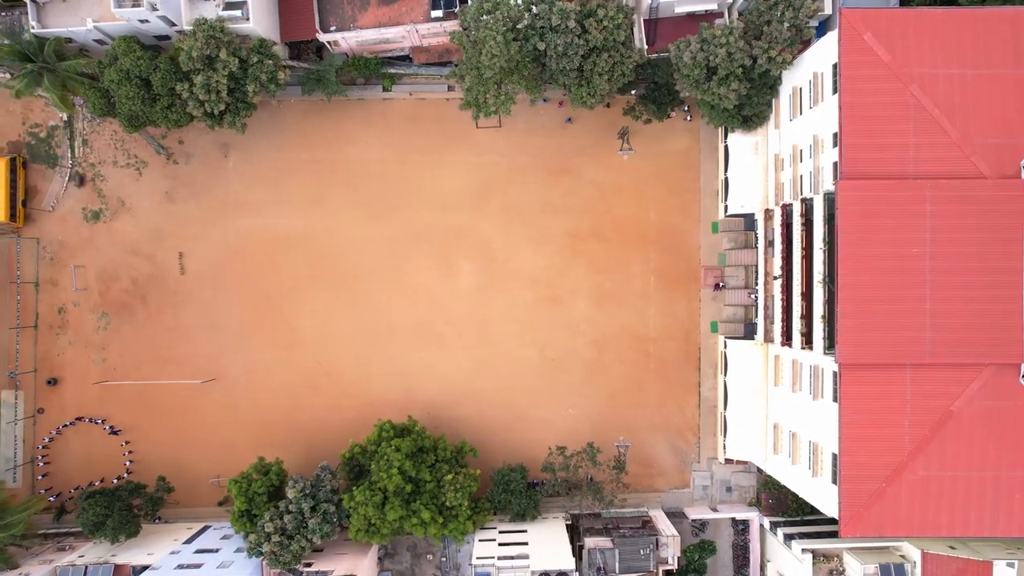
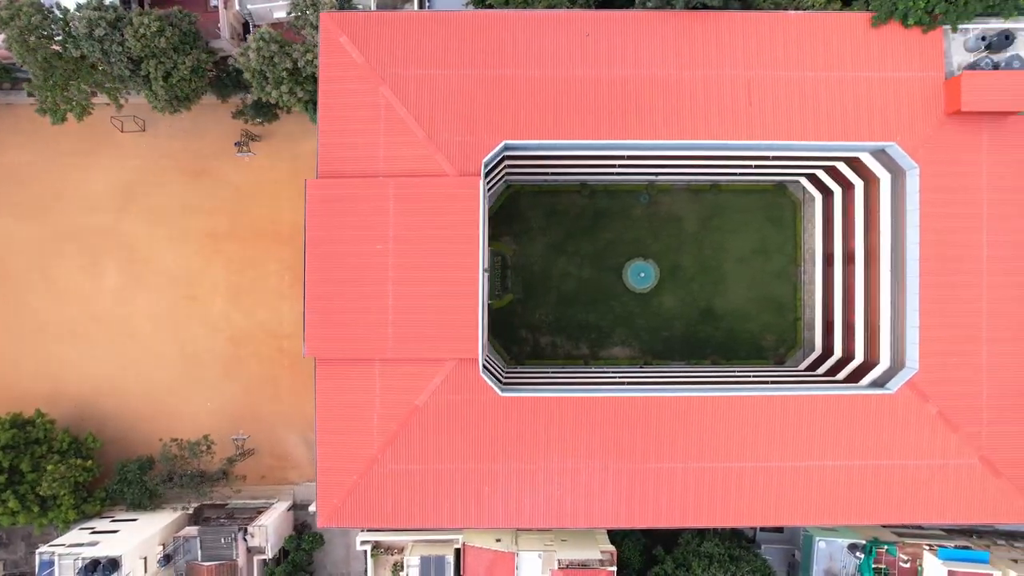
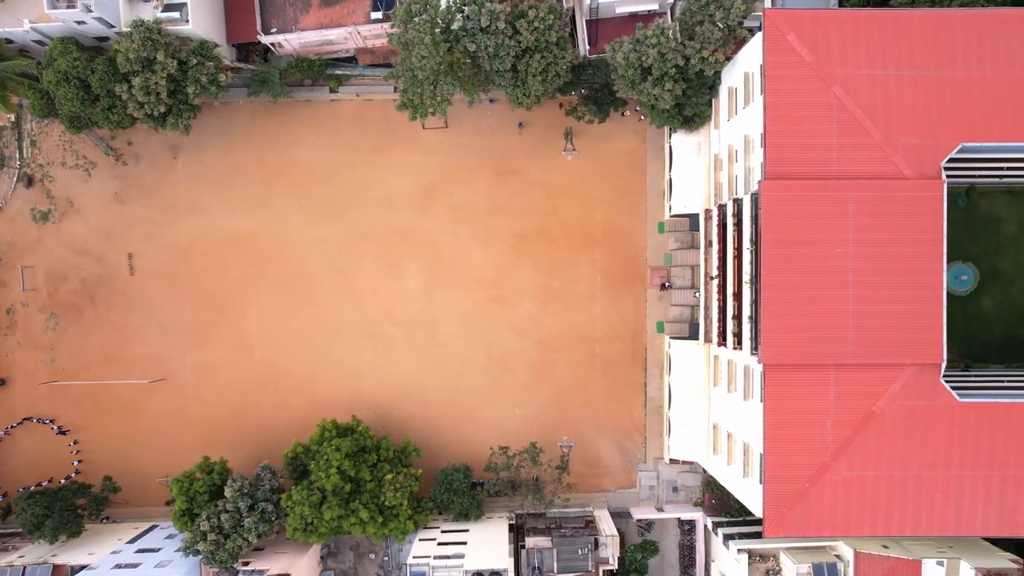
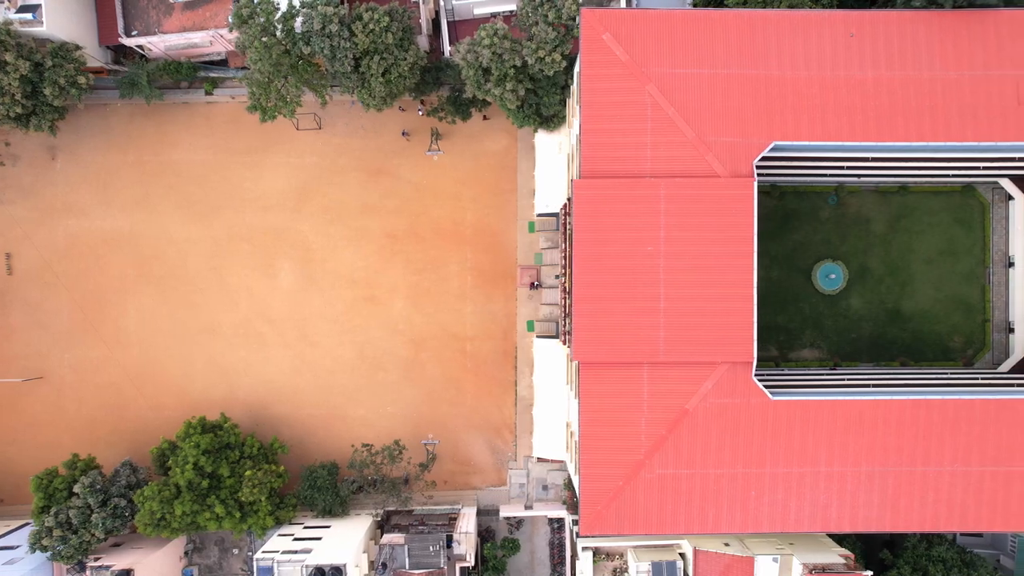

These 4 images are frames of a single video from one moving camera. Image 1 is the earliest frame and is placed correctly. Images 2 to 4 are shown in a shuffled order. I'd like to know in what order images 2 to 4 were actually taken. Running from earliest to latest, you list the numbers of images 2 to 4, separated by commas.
3, 4, 2
